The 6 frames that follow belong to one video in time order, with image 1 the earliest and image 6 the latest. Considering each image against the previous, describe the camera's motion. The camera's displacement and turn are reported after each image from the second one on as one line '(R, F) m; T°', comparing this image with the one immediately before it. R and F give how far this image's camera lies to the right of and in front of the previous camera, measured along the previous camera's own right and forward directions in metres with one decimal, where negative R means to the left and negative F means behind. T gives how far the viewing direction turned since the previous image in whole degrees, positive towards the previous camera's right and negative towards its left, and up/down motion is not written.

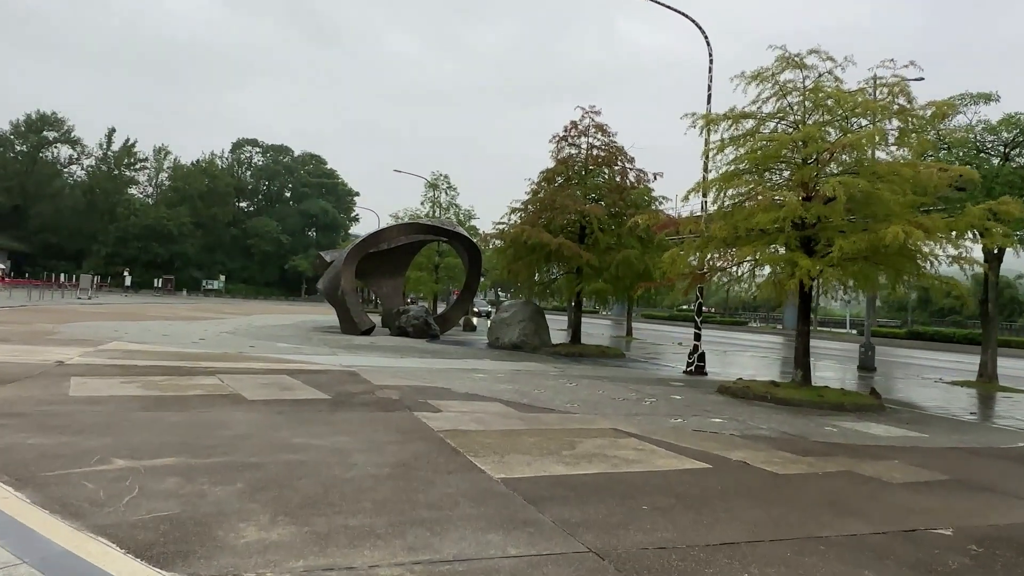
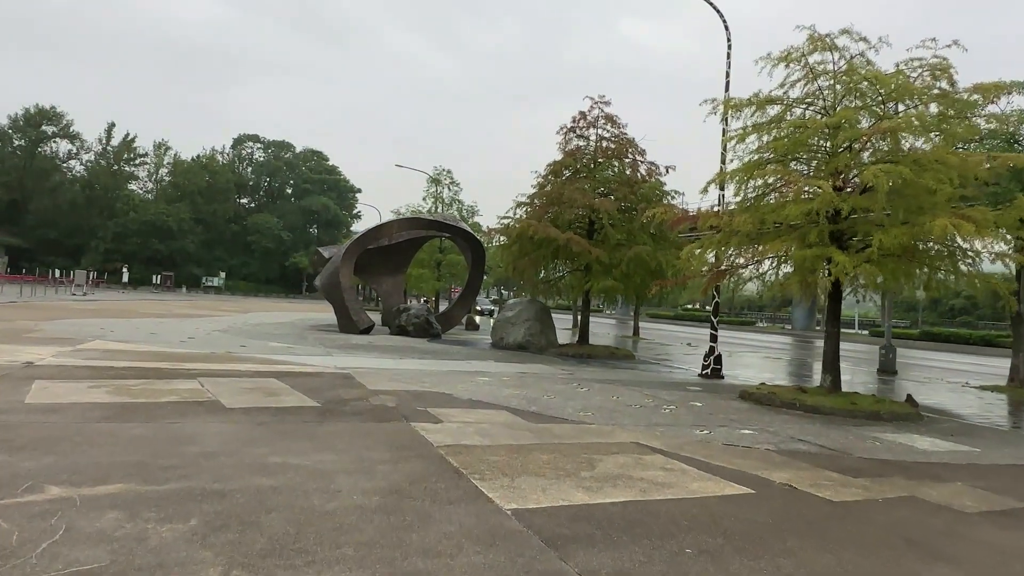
(-0.1, +1.0) m; 0°
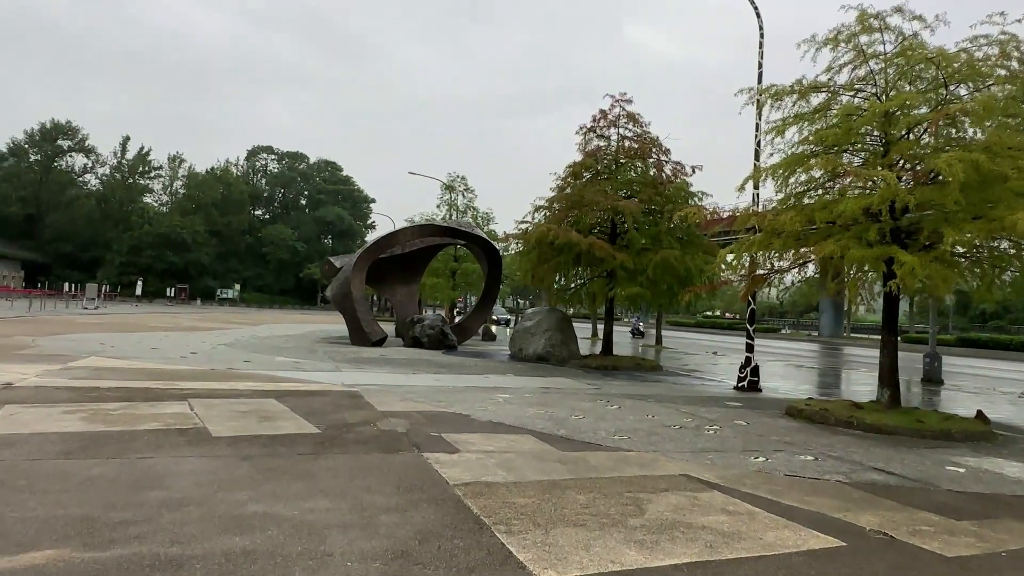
(-0.1, +1.1) m; -1°
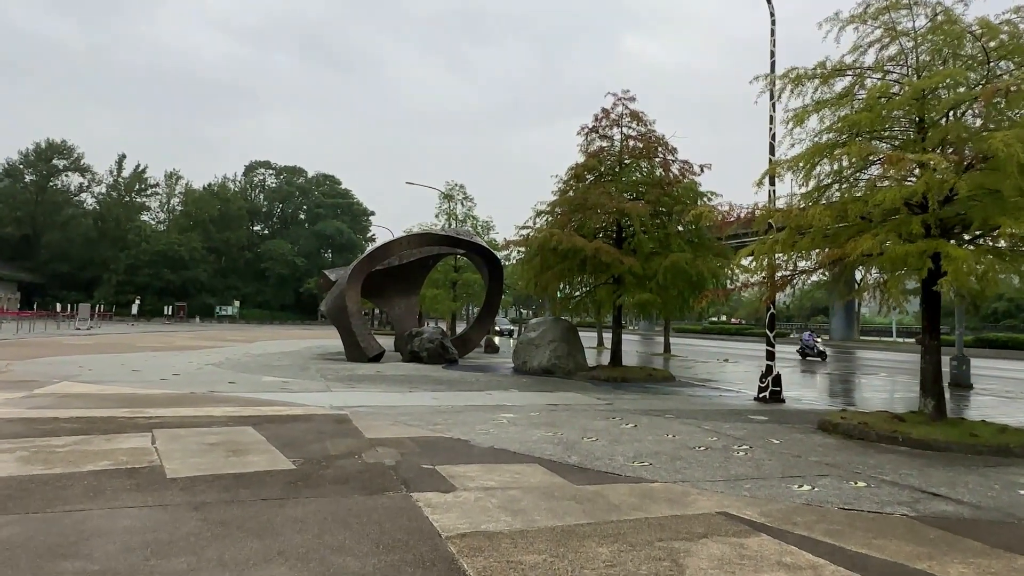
(0.0, +1.0) m; 0°
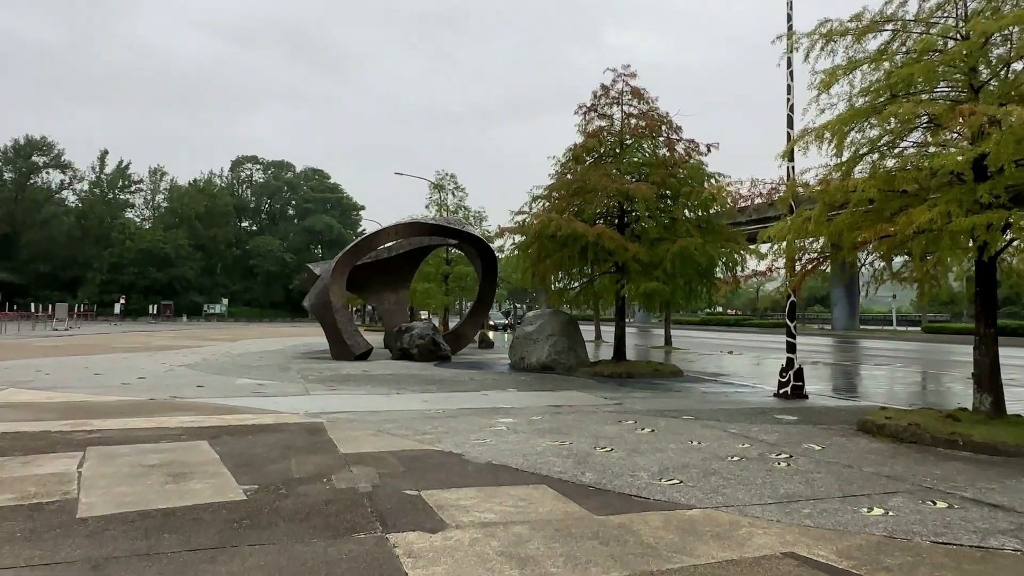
(-0.1, +1.3) m; +1°
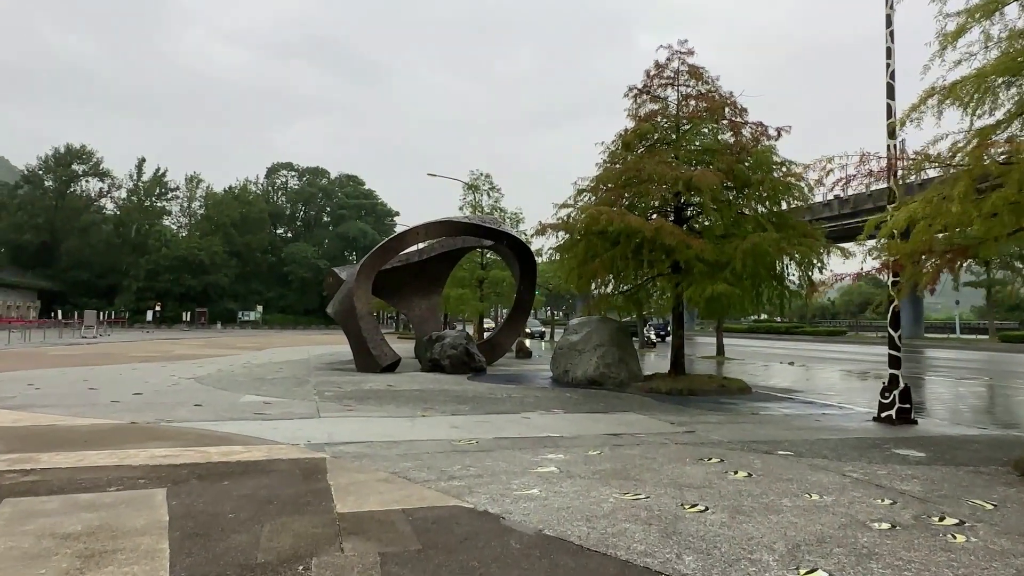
(-0.2, +2.0) m; -3°
